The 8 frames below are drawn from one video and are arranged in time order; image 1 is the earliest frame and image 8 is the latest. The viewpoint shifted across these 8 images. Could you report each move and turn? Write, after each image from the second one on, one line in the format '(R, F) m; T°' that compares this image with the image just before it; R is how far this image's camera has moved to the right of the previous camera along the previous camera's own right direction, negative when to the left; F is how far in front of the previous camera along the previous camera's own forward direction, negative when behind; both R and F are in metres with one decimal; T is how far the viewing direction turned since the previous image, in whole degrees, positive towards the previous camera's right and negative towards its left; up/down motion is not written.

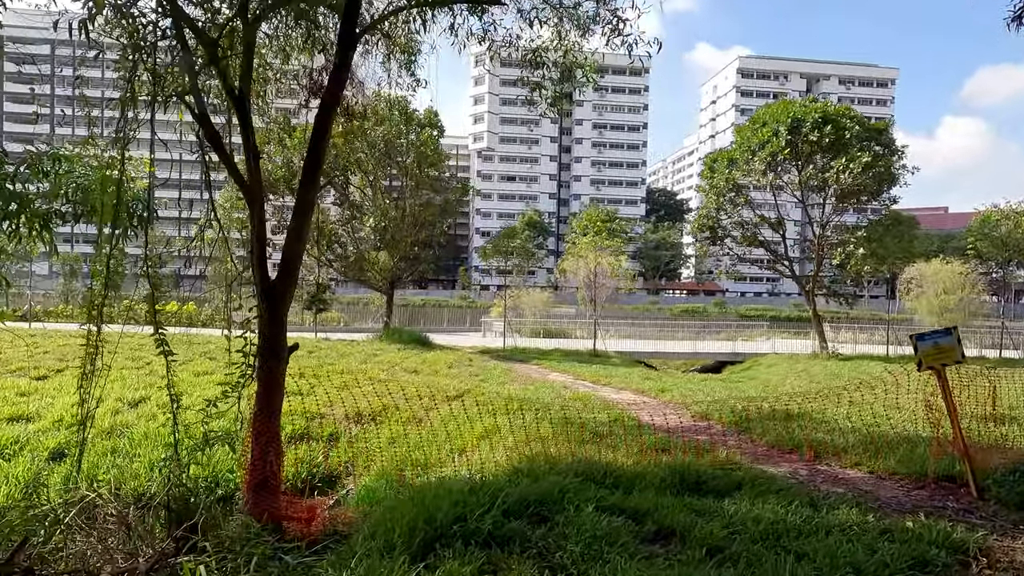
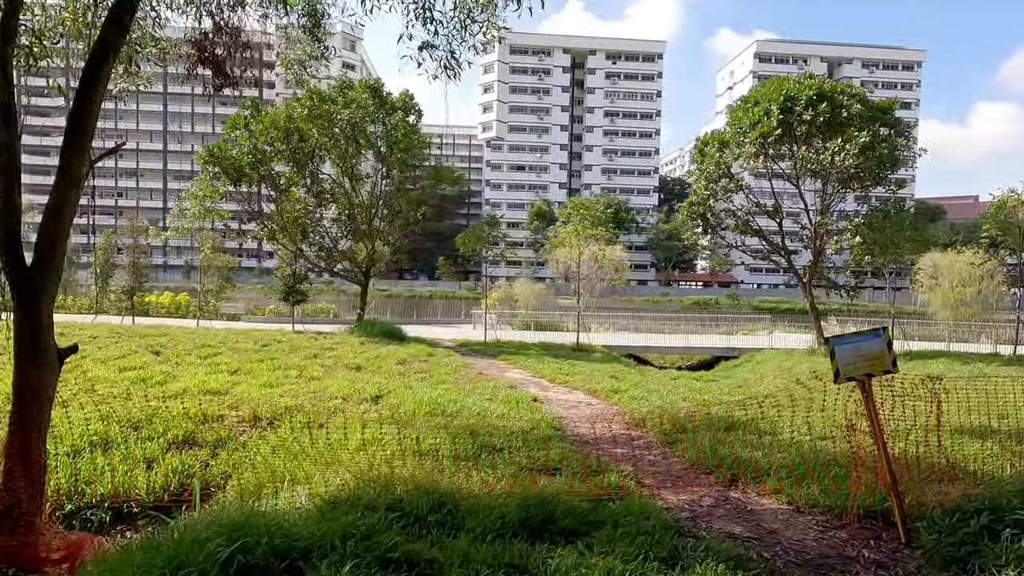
(+1.3, +0.8) m; -2°
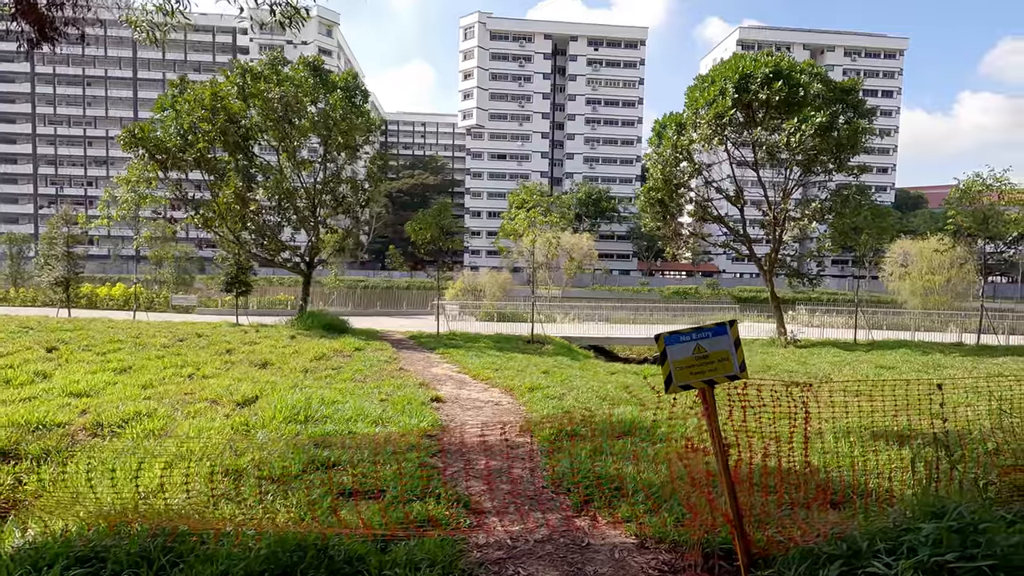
(+1.2, +0.8) m; +1°
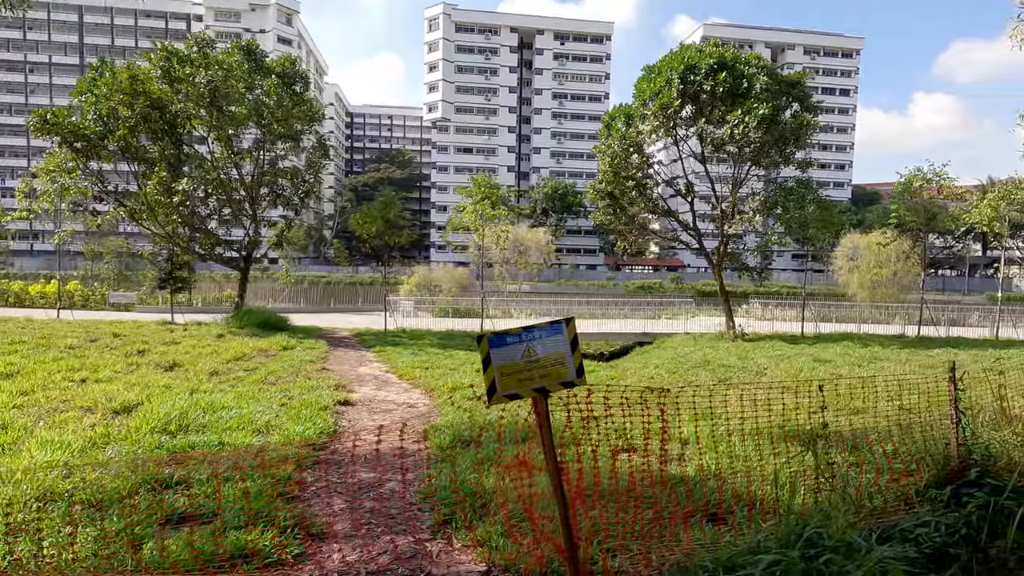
(+0.8, +0.4) m; +3°
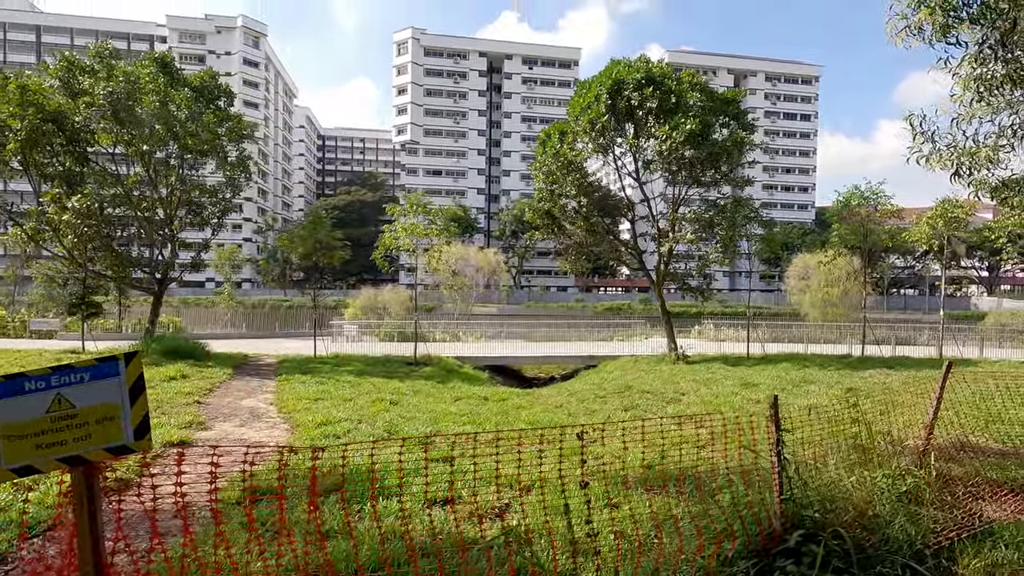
(+1.4, +0.7) m; +2°
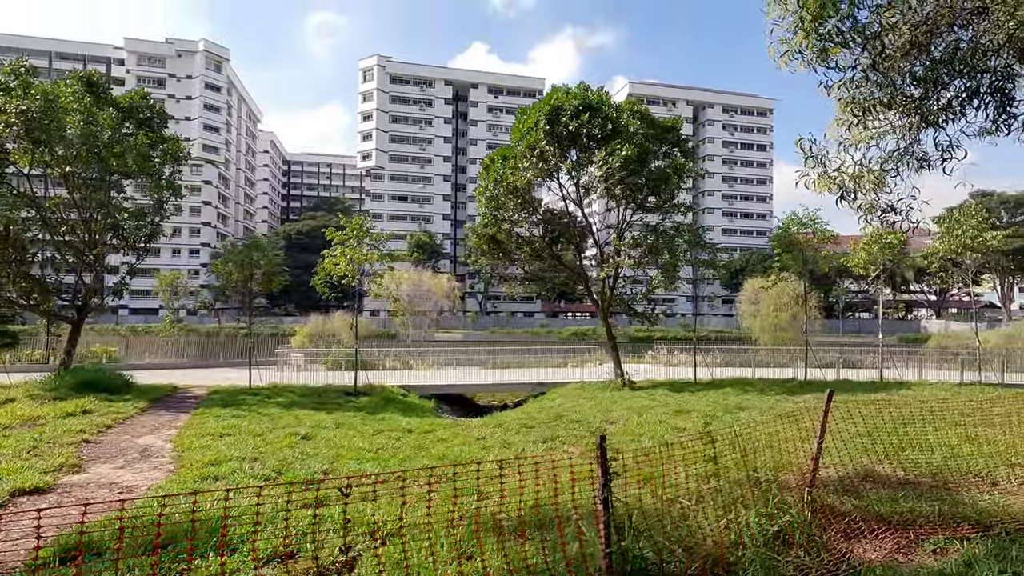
(+0.8, +0.3) m; +3°
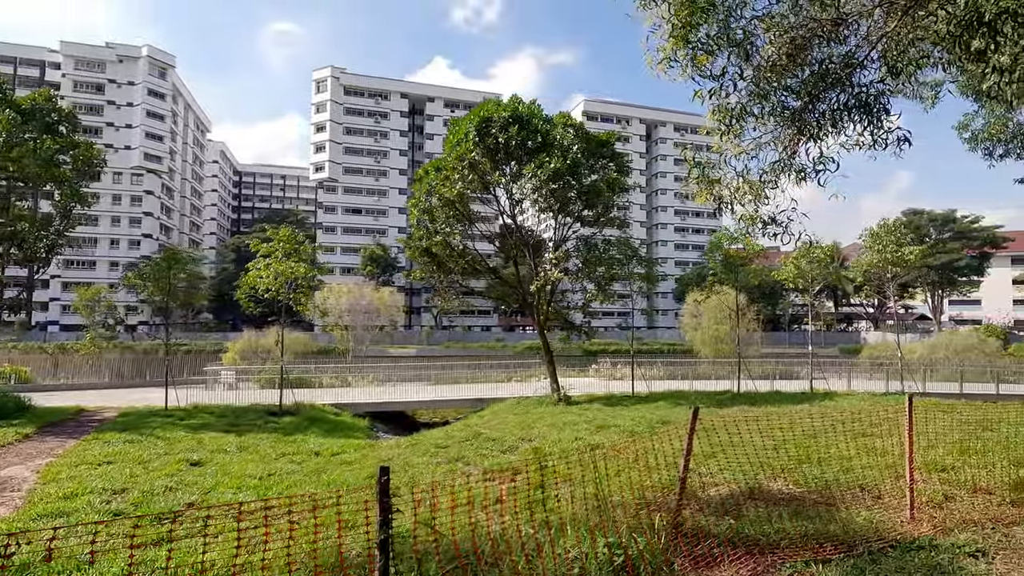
(+0.8, +0.2) m; +4°
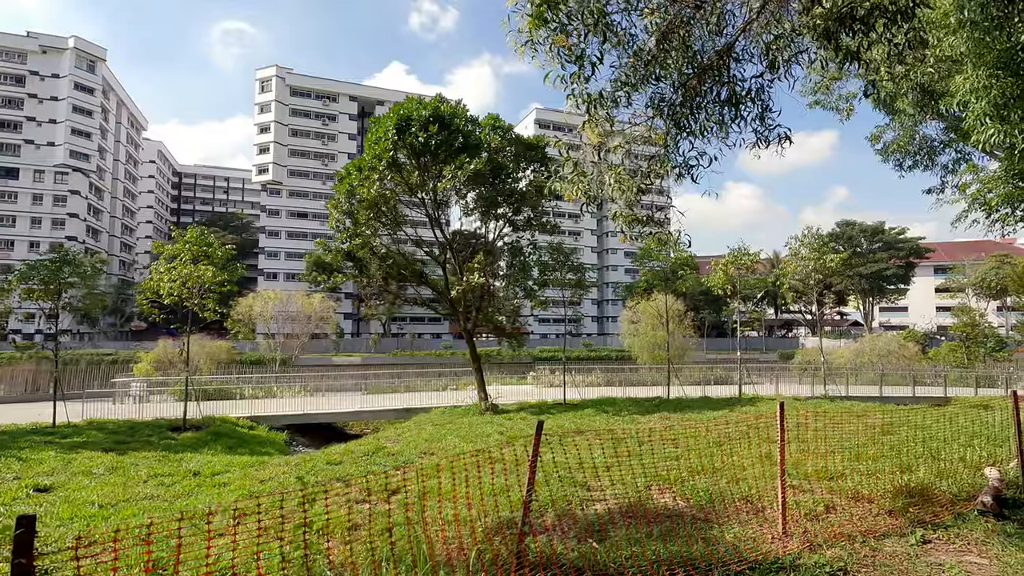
(+0.9, +0.4) m; +5°
